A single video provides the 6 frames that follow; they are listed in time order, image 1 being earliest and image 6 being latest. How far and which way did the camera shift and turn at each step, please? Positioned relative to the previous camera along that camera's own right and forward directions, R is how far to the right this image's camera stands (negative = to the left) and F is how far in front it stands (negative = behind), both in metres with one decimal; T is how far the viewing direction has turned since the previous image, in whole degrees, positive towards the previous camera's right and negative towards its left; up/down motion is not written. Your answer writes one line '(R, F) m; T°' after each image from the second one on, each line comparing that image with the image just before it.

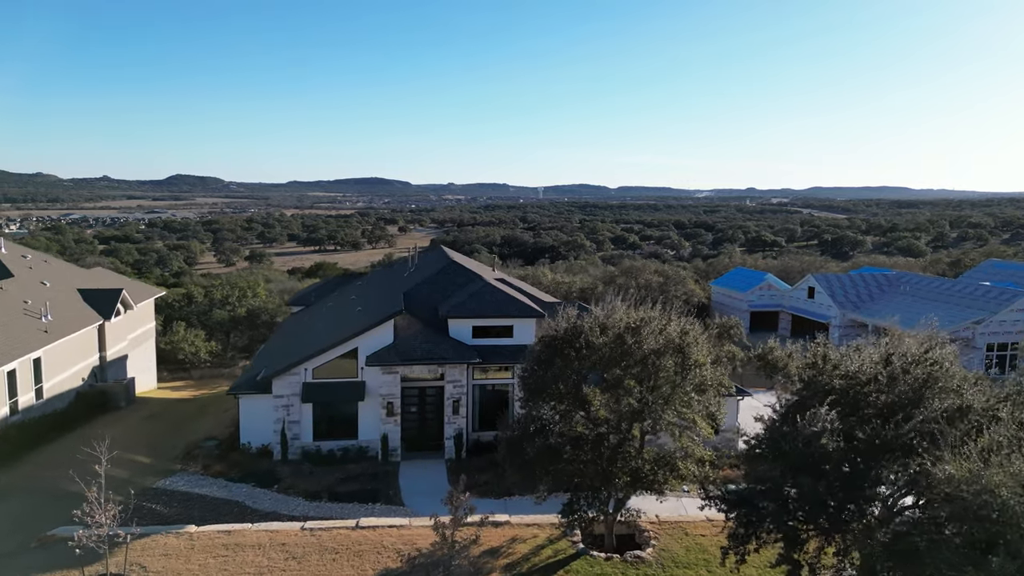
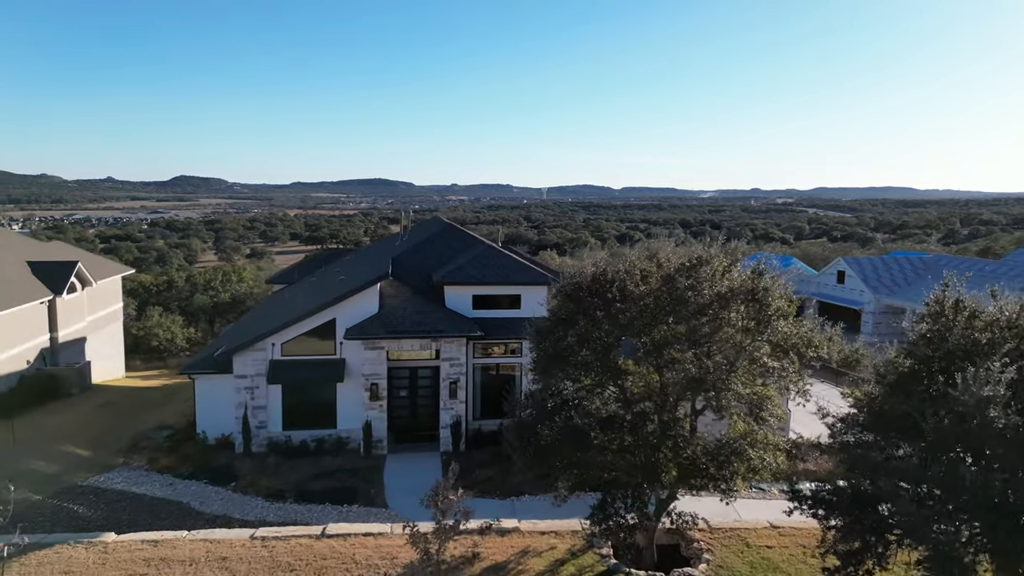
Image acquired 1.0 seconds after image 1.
(-0.1, +2.5) m; 0°
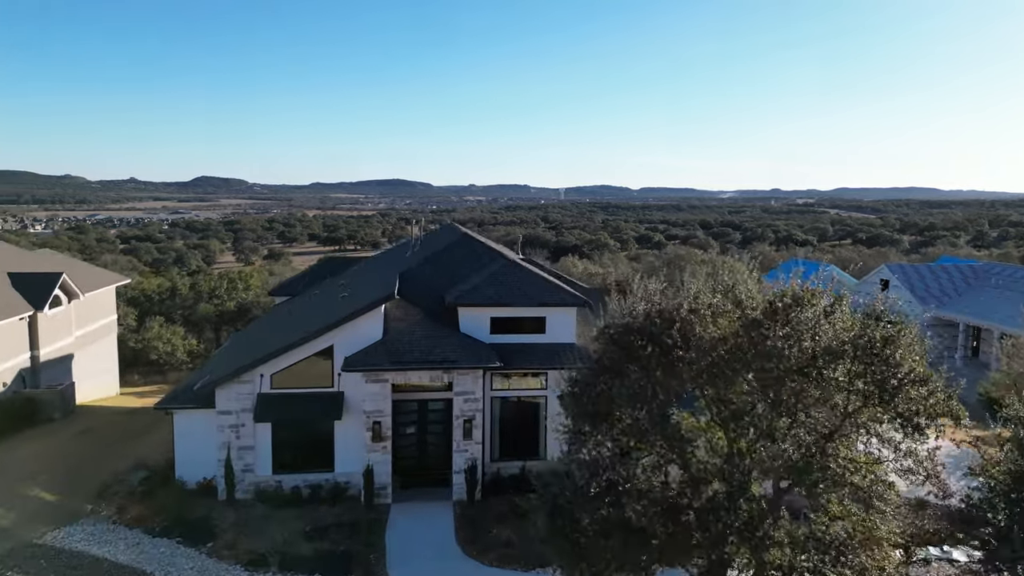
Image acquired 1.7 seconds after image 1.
(-0.1, +1.8) m; -1°
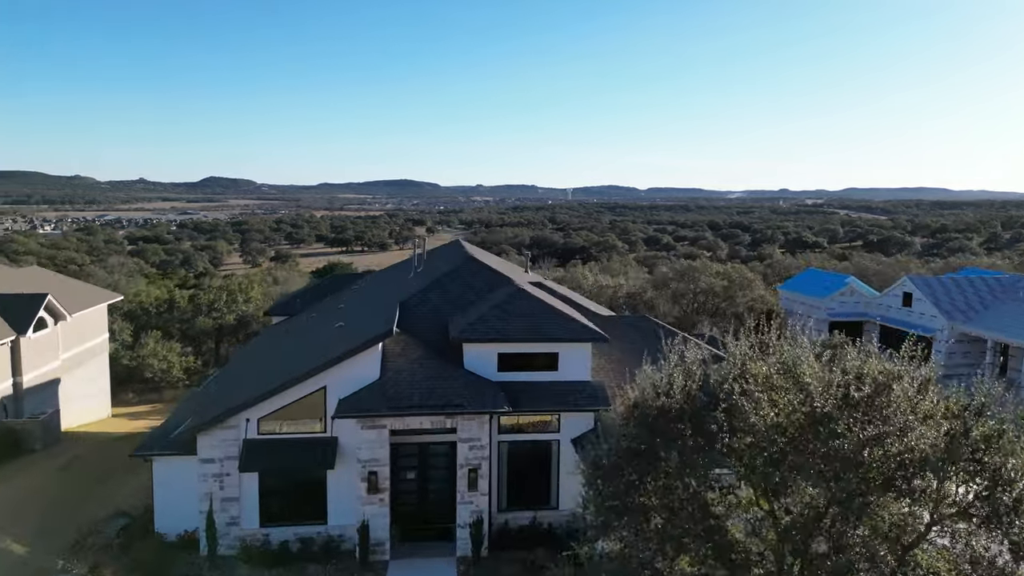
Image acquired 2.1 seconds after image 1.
(0.0, +1.0) m; -1°
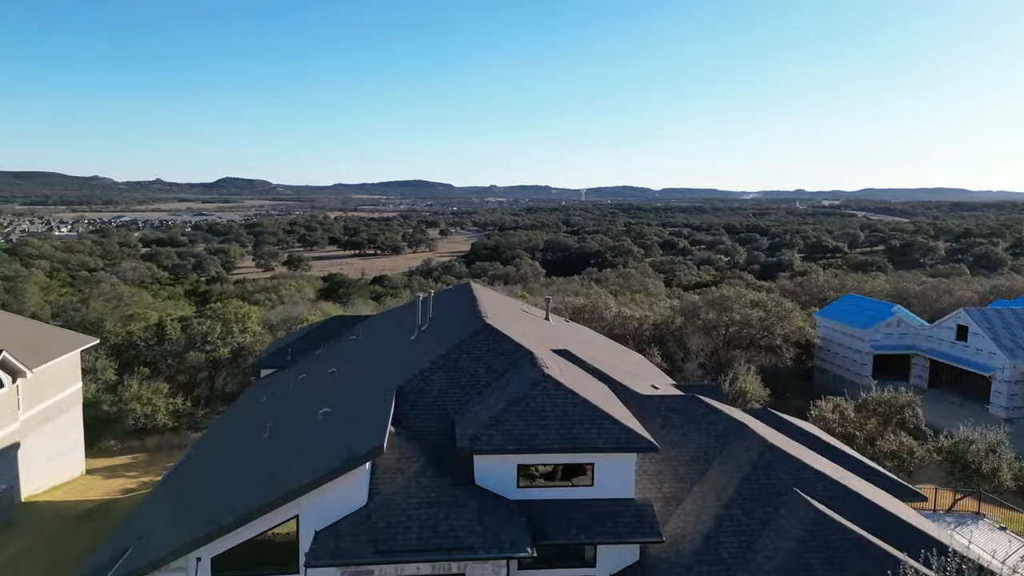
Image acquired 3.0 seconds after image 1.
(-0.1, +2.3) m; -1°
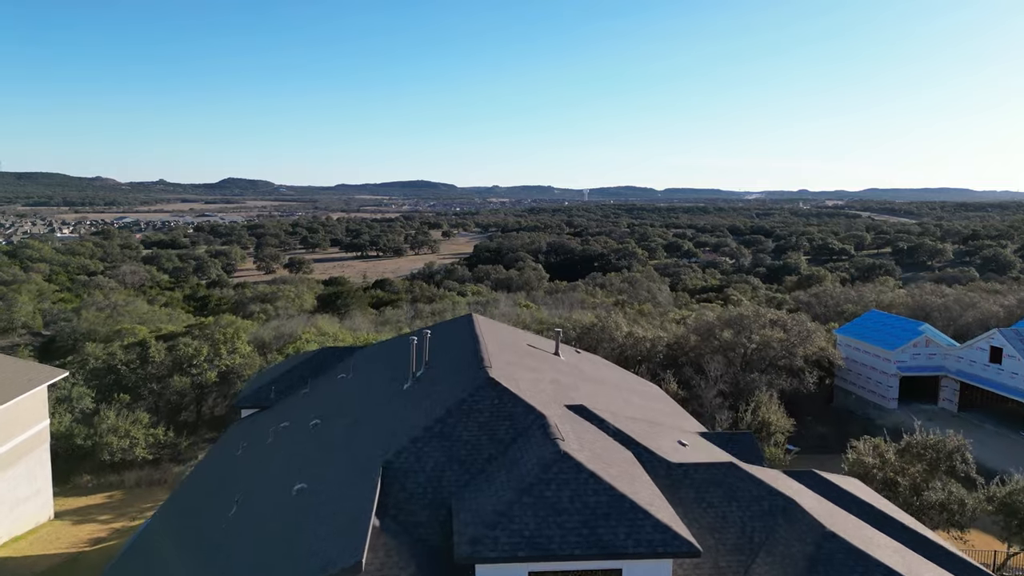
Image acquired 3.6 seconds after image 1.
(-0.1, +1.6) m; 0°
